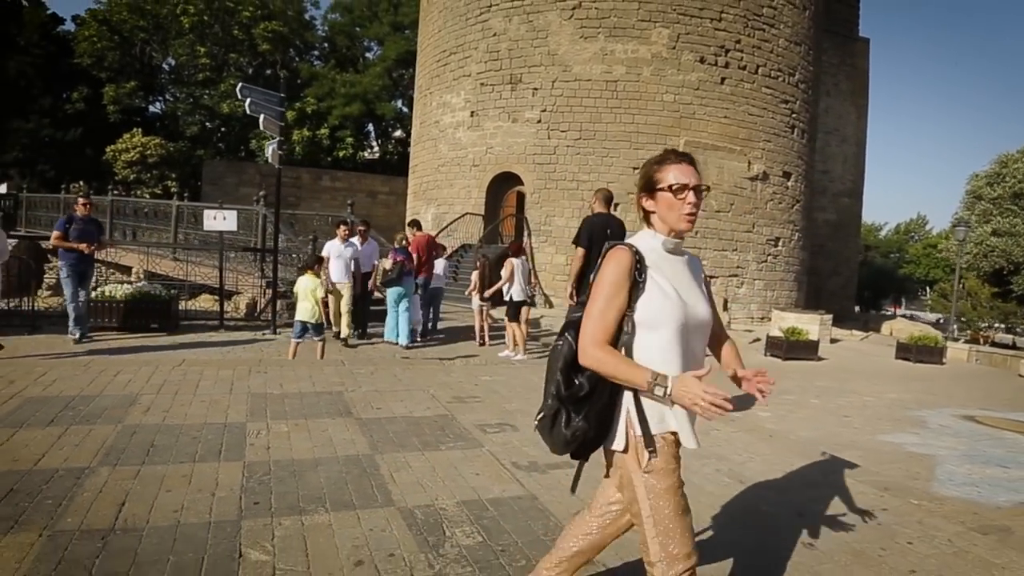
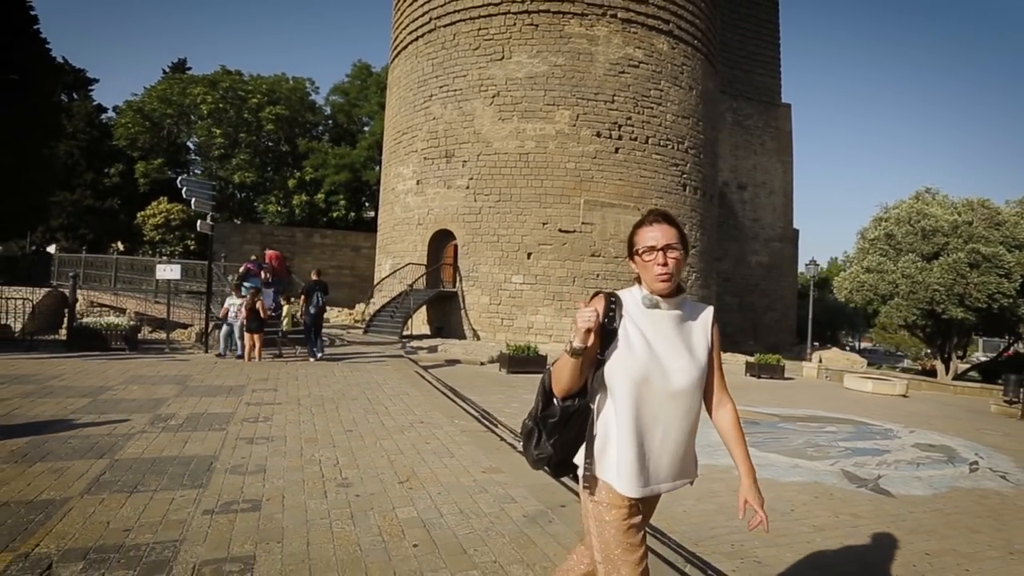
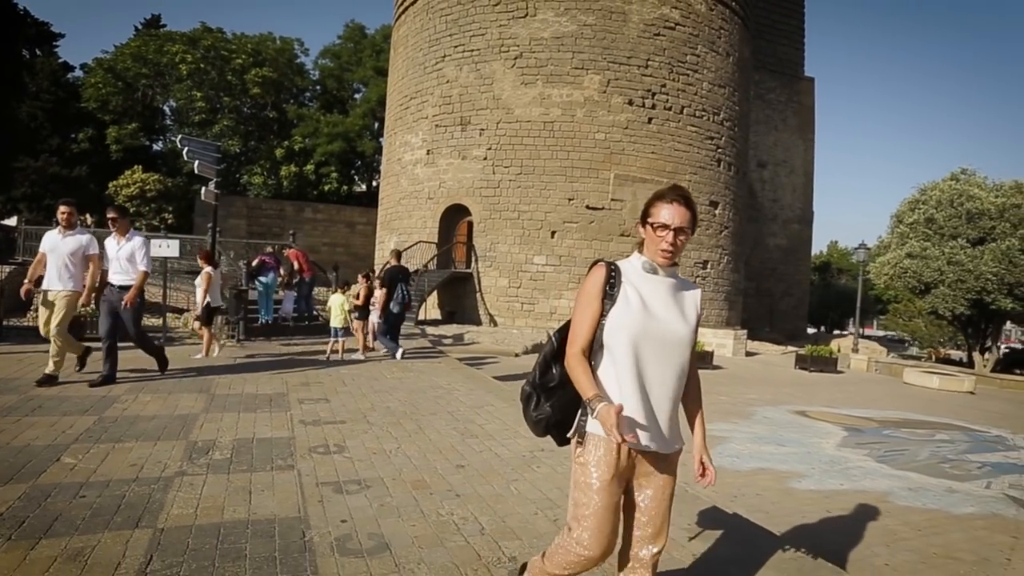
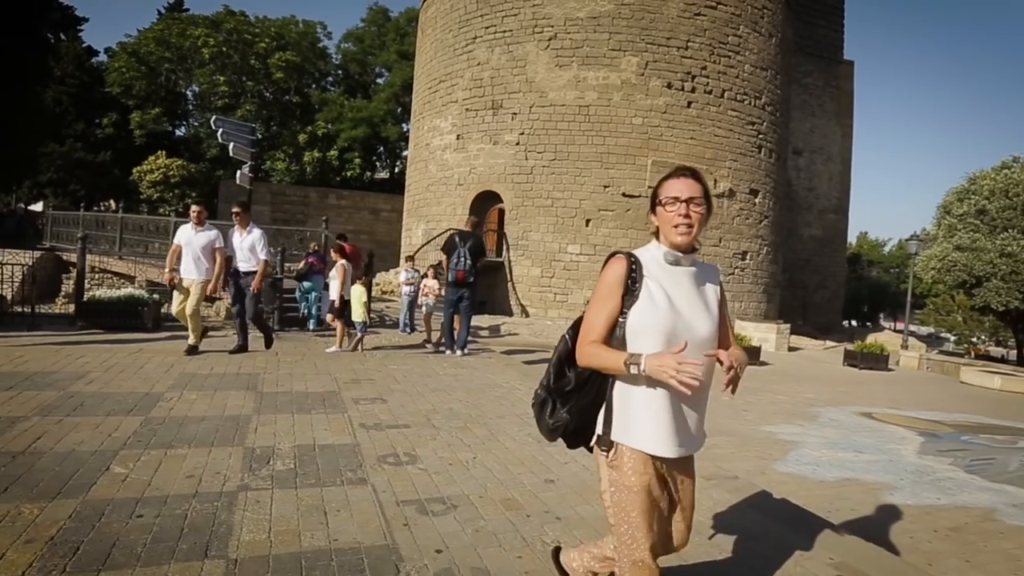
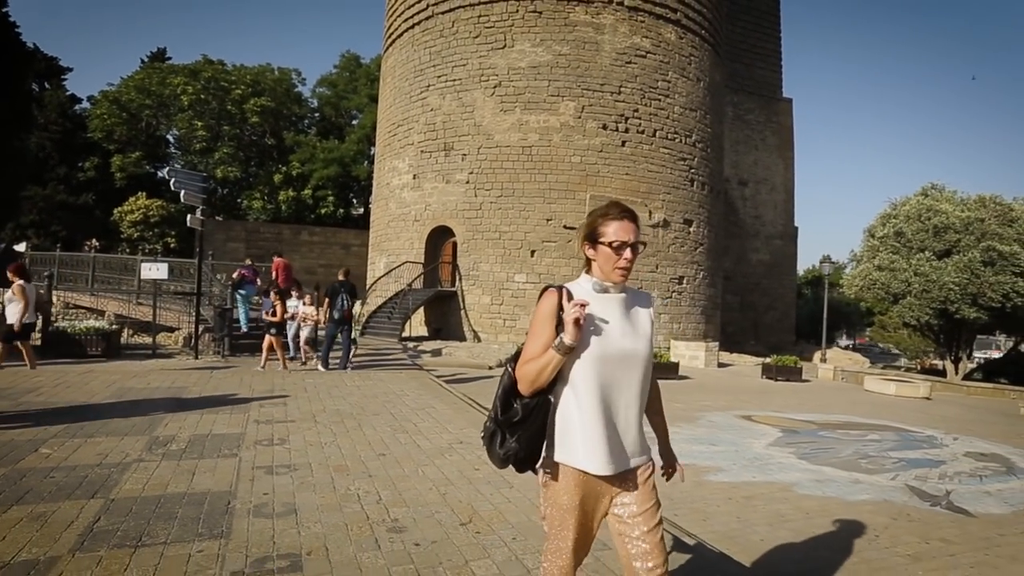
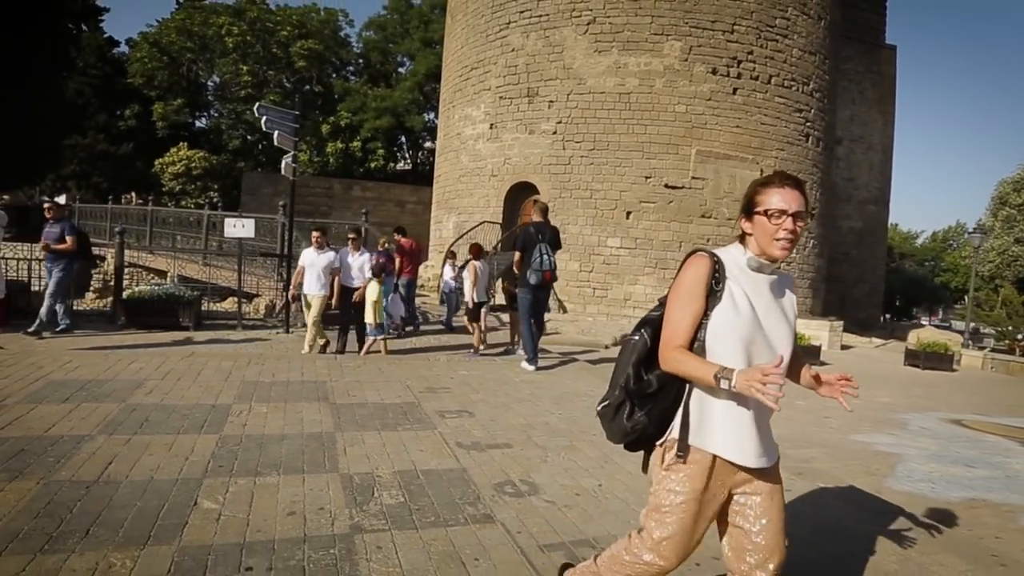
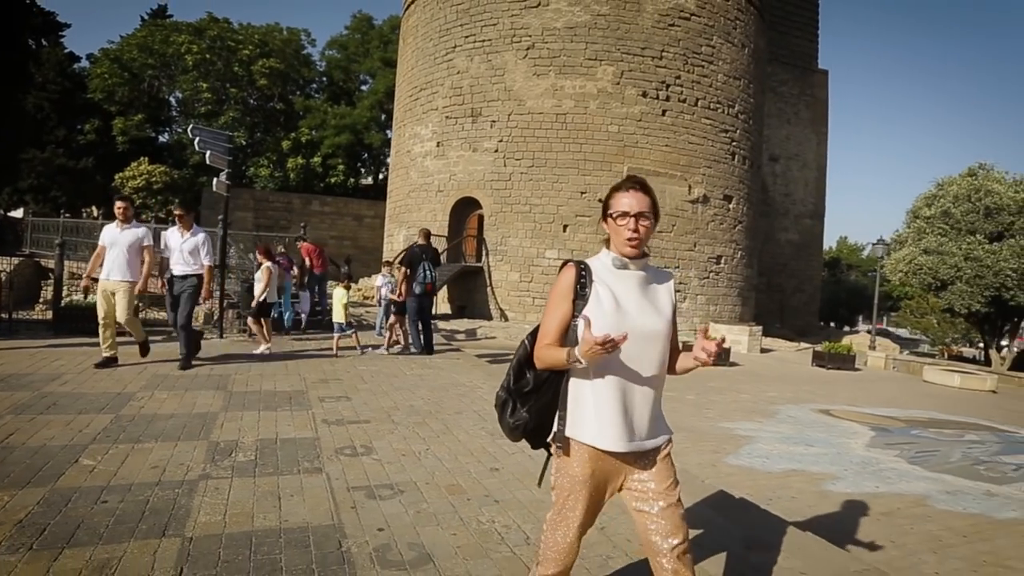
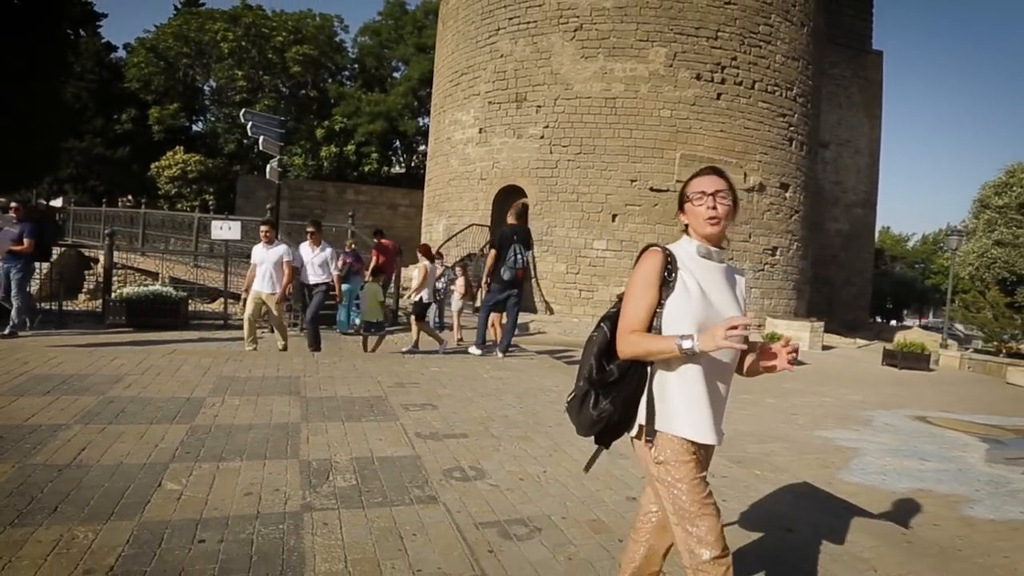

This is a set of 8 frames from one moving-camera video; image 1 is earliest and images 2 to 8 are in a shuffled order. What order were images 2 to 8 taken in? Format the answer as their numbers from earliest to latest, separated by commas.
6, 8, 4, 7, 3, 5, 2
